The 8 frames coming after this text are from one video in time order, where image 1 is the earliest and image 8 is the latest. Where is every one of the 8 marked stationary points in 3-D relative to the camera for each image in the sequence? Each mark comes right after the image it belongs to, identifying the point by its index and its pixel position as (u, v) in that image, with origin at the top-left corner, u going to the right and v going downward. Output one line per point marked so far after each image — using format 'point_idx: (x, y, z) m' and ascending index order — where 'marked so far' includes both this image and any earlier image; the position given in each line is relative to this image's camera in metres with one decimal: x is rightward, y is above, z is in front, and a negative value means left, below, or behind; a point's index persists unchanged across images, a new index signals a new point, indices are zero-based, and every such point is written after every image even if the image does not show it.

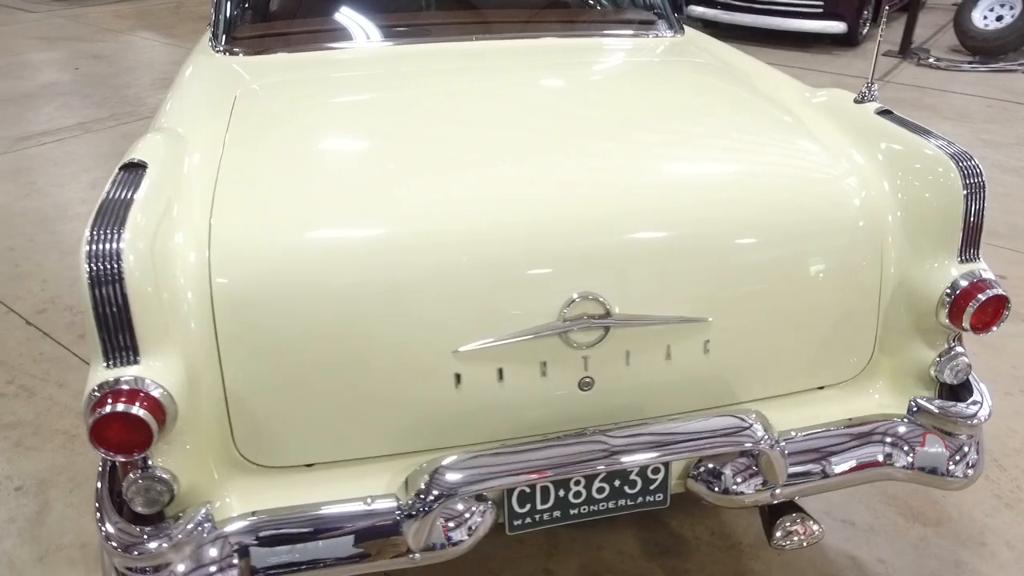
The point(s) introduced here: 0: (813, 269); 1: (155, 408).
0: (+0.6, 0.0, +1.4) m
1: (-0.6, -0.2, +1.2) m
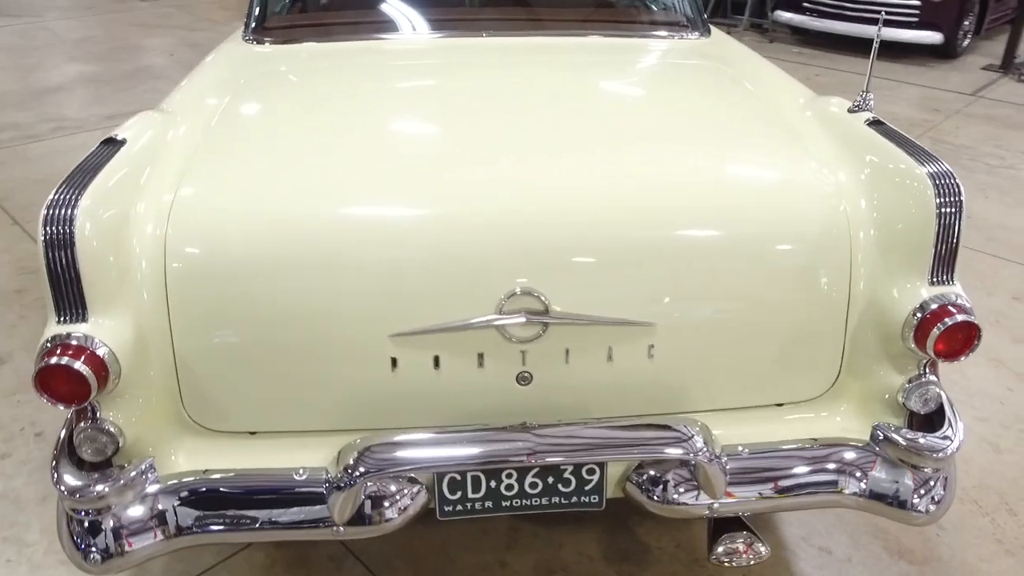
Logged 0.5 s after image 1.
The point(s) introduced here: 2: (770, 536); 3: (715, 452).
0: (+0.5, 0.0, +1.4) m
1: (-0.7, -0.1, +1.2) m
2: (+0.6, -0.6, +1.9) m
3: (+0.4, -0.3, +1.4) m
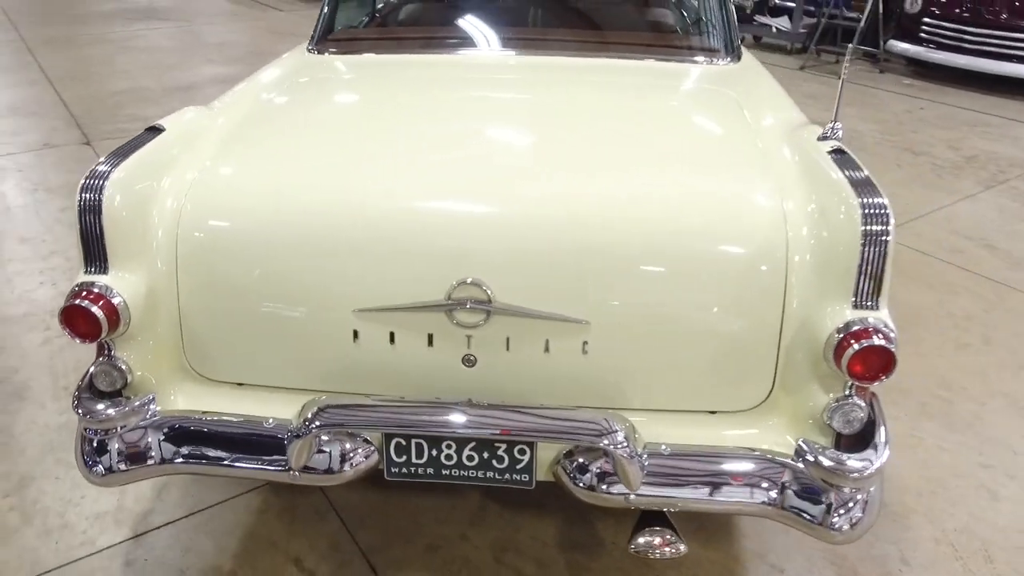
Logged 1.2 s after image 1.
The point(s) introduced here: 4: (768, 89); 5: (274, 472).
0: (+0.4, 0.0, +1.5) m
1: (-0.8, 0.0, +1.5) m
2: (+0.5, -0.7, +1.9) m
3: (+0.2, -0.3, +1.5) m
4: (+0.8, +0.6, +2.3) m
5: (-0.5, -0.4, +1.6) m
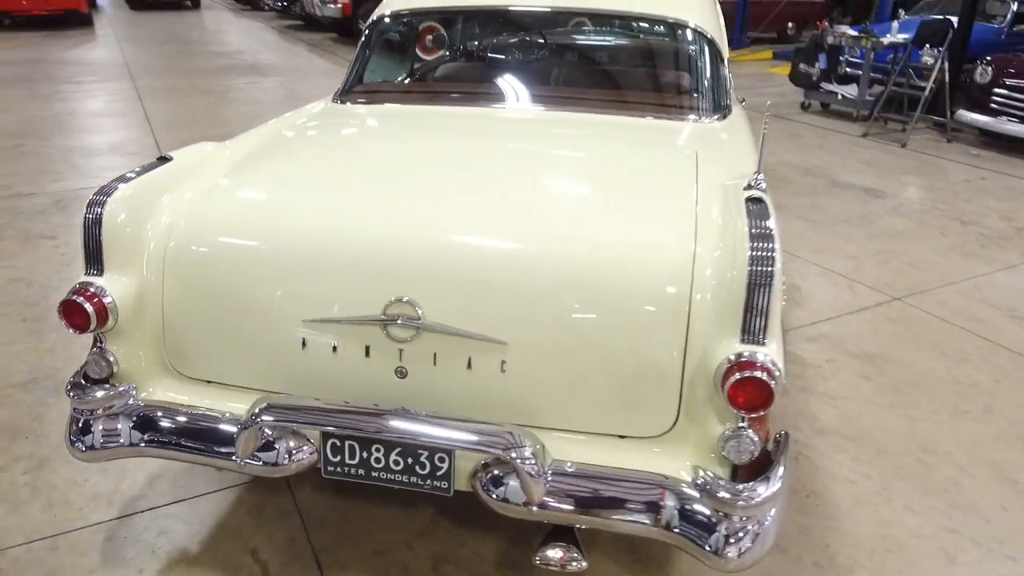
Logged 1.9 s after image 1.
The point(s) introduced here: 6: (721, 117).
0: (+0.2, -0.1, +1.6) m
1: (-1.0, 0.0, +1.8) m
2: (+0.4, -0.8, +2.0) m
3: (+0.1, -0.4, +1.6) m
4: (+0.7, +0.5, +2.4) m
5: (-0.7, -0.4, +1.8) m
6: (+0.7, +0.6, +2.7) m
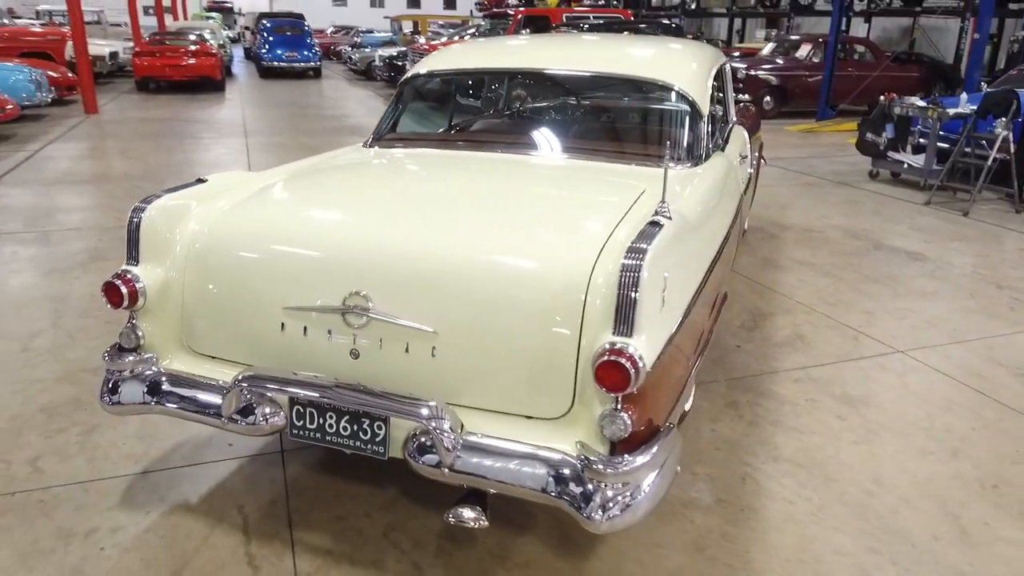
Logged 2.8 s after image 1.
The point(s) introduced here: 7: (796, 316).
0: (0.0, -0.1, +1.9) m
1: (-1.1, 0.0, +2.2) m
2: (+0.2, -0.8, +2.2) m
3: (-0.2, -0.4, +1.9) m
4: (+0.7, +0.4, +2.7) m
5: (-0.9, -0.4, +2.2) m
6: (+0.7, +0.5, +3.0) m
7: (+1.6, -0.2, +4.1) m
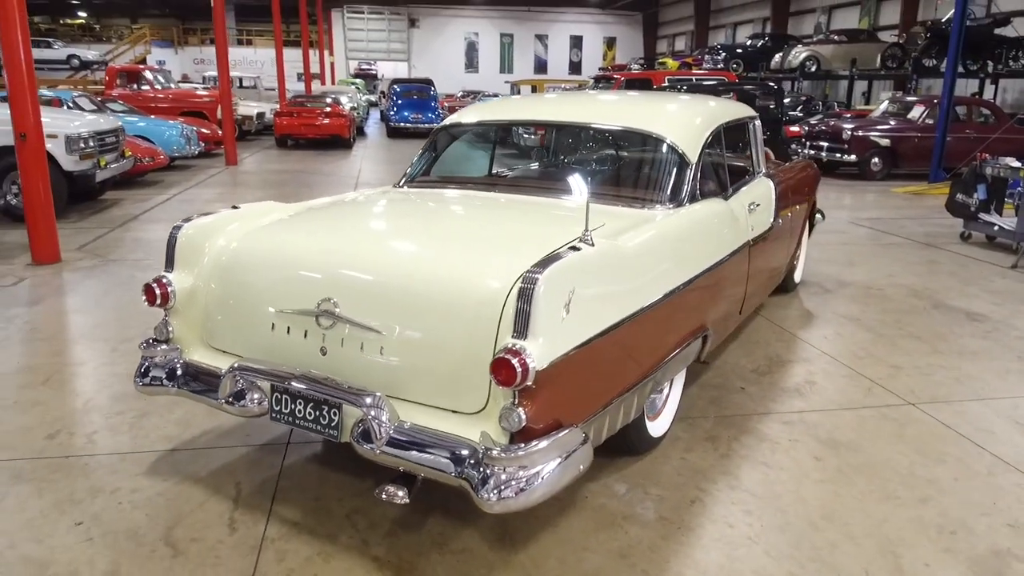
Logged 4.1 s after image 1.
0: (-0.2, -0.1, +2.2) m
1: (-1.3, 0.0, +2.7) m
2: (0.0, -0.9, +2.4) m
3: (-0.4, -0.4, +2.3) m
4: (+0.6, +0.2, +2.9) m
5: (-1.1, -0.4, +2.6) m
6: (+0.7, +0.4, +3.2) m
7: (+1.7, -0.4, +4.1) m
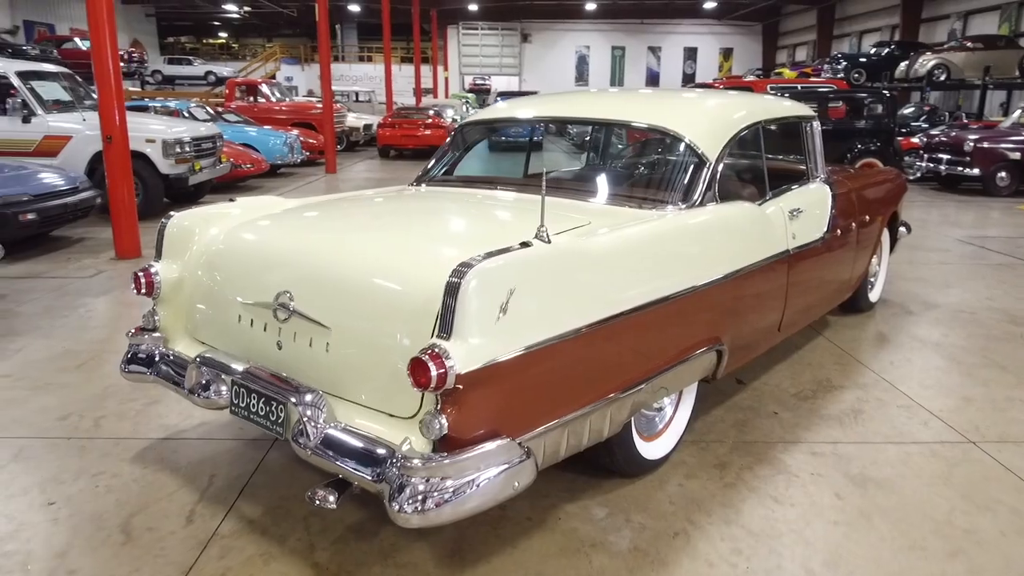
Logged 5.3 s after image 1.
0: (-0.3, -0.1, +2.1) m
1: (-1.4, 0.0, +2.8) m
2: (-0.2, -0.9, +2.2) m
3: (-0.5, -0.4, +2.1) m
4: (+0.6, +0.2, +2.7) m
5: (-1.2, -0.4, +2.6) m
6: (+0.7, +0.3, +3.0) m
7: (+1.8, -0.5, +3.7) m
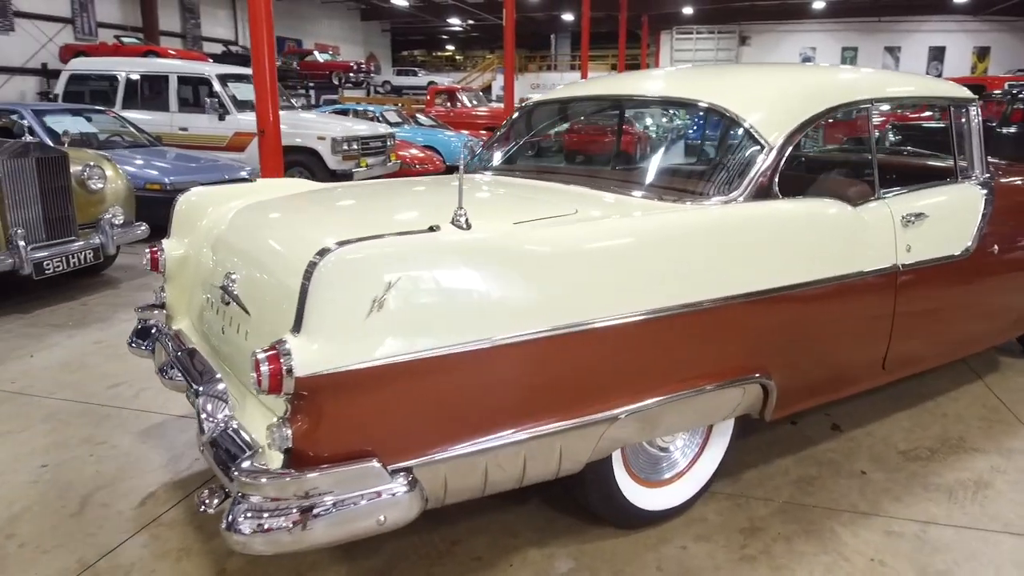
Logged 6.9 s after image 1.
0: (-0.6, -0.1, +1.8) m
1: (-1.3, +0.1, +2.8) m
2: (-0.4, -0.8, +1.9) m
3: (-0.7, -0.3, +1.9) m
4: (+0.5, +0.2, +2.1) m
5: (-1.2, -0.3, +2.5) m
6: (+0.7, +0.3, +2.4) m
7: (+1.9, -0.6, +2.8) m
